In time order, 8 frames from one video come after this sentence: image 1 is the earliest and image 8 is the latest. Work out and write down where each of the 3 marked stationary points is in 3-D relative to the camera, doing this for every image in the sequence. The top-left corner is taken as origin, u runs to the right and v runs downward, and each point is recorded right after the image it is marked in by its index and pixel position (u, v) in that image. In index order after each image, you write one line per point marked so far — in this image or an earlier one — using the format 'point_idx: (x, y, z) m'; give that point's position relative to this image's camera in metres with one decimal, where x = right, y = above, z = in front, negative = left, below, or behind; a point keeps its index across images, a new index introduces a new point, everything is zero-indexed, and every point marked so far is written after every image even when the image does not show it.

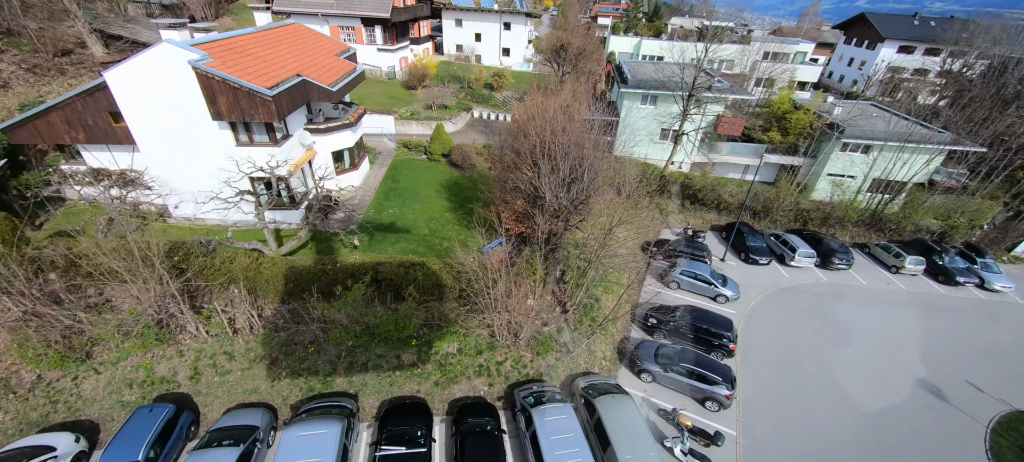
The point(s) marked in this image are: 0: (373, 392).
0: (-4.4, -5.2, +11.2) m
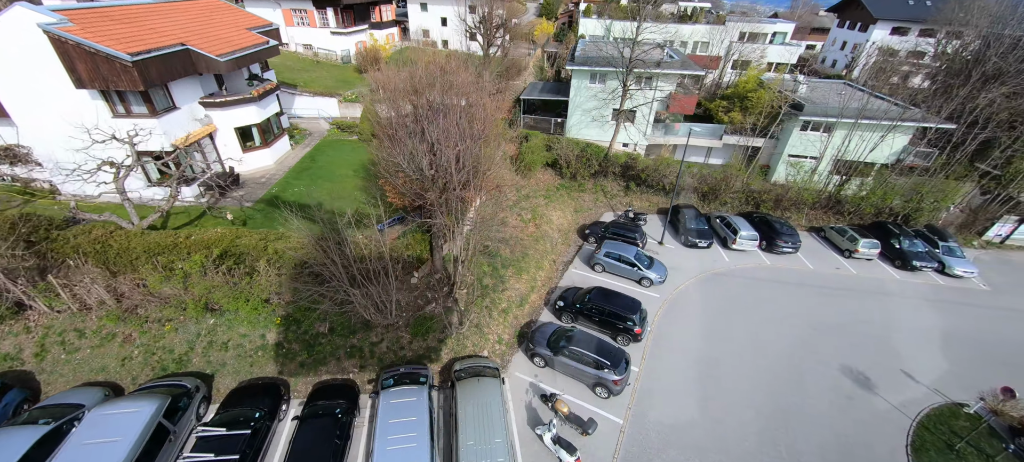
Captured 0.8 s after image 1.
0: (-8.5, -4.3, +10.6) m
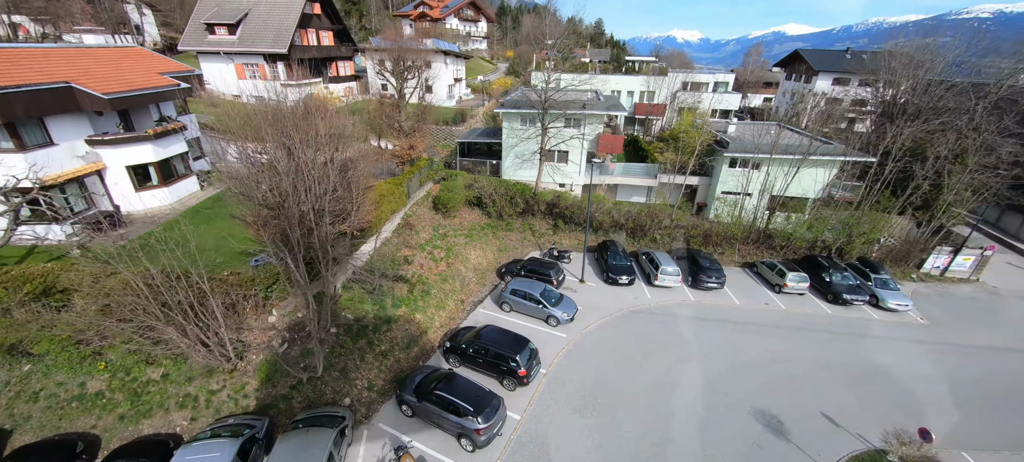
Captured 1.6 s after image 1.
0: (-12.8, -5.2, +9.3) m
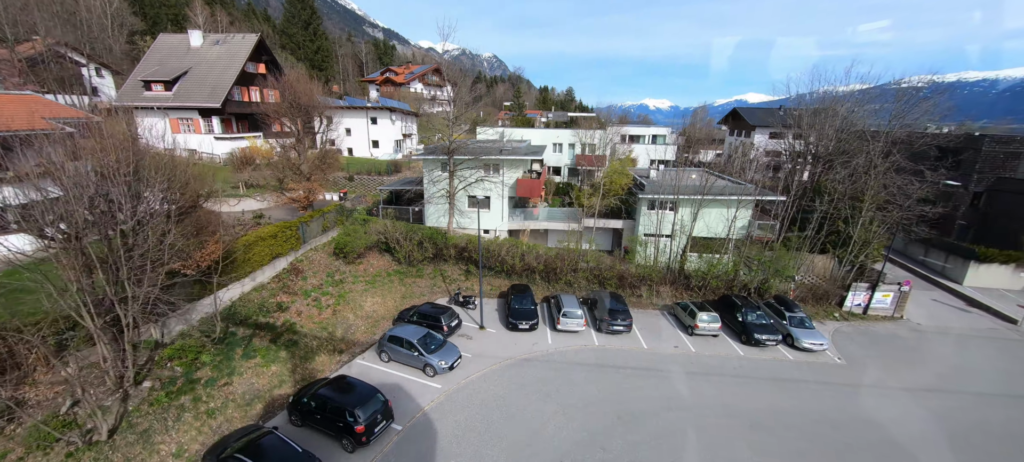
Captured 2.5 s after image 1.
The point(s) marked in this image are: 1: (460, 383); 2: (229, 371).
0: (-17.5, -6.1, +7.4) m
1: (-1.9, -5.7, +13.1) m
2: (-9.6, -4.7, +11.8) m
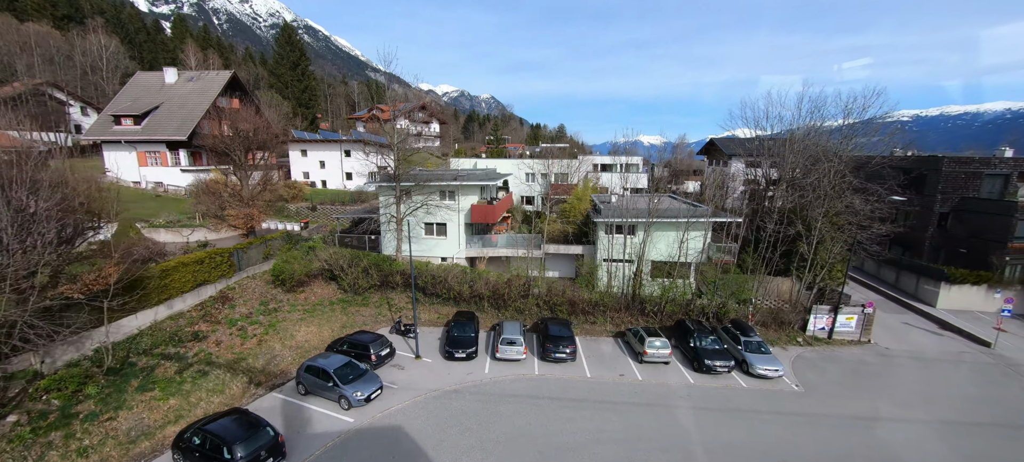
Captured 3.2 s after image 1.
0: (-20.3, -6.5, +6.4) m
1: (-4.7, -6.5, +12.2) m
2: (-12.4, -5.4, +10.9) m
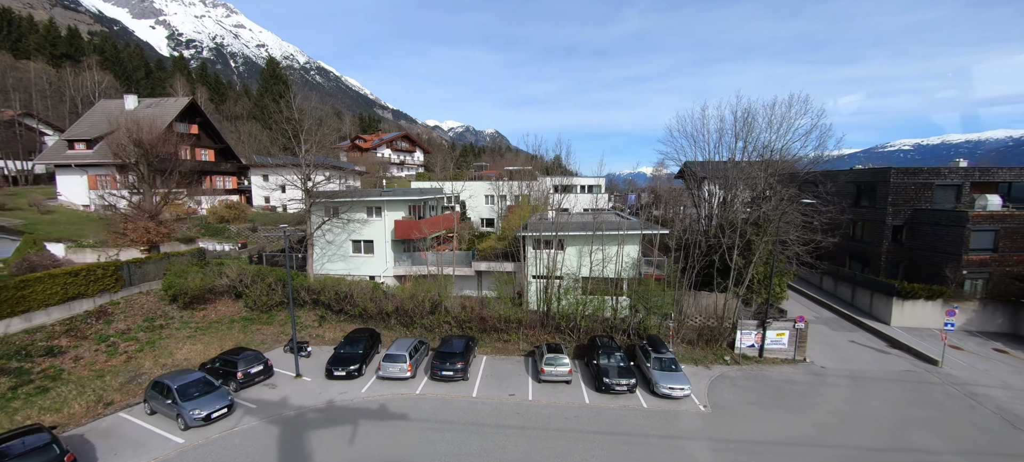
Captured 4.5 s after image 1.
0: (-25.2, -6.3, +5.6) m
1: (-9.5, -6.6, +11.1) m
2: (-17.2, -5.5, +10.1) m
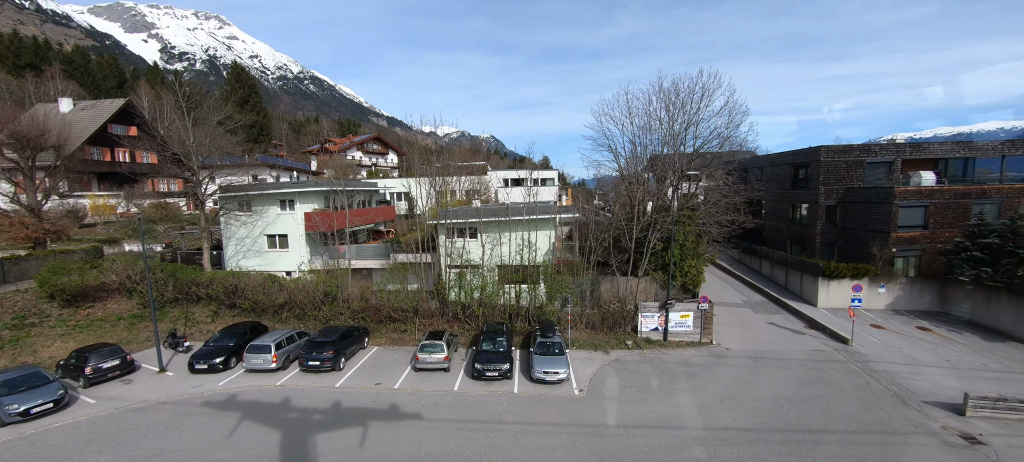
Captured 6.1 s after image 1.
0: (-30.2, -6.2, +5.0) m
1: (-14.5, -6.1, +10.5) m
2: (-22.3, -5.2, +9.5) m
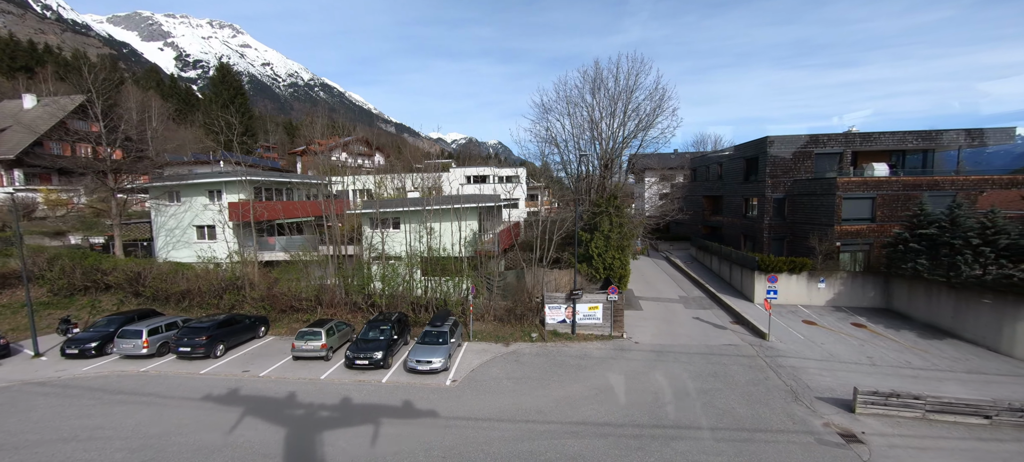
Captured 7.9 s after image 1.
0: (-35.1, -5.3, +5.2) m
1: (-19.2, -5.4, +10.2) m
2: (-27.0, -4.4, +9.4) m
